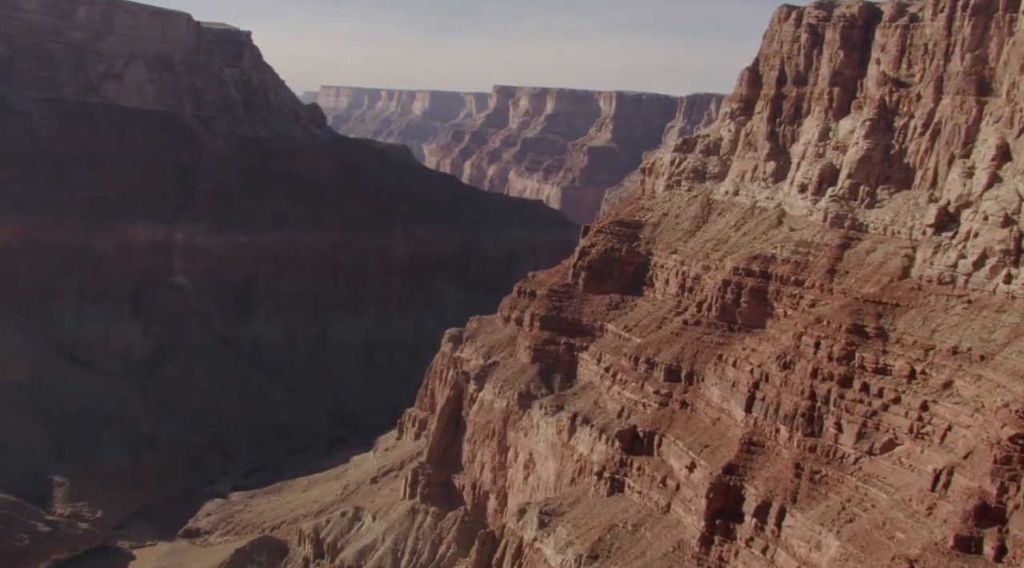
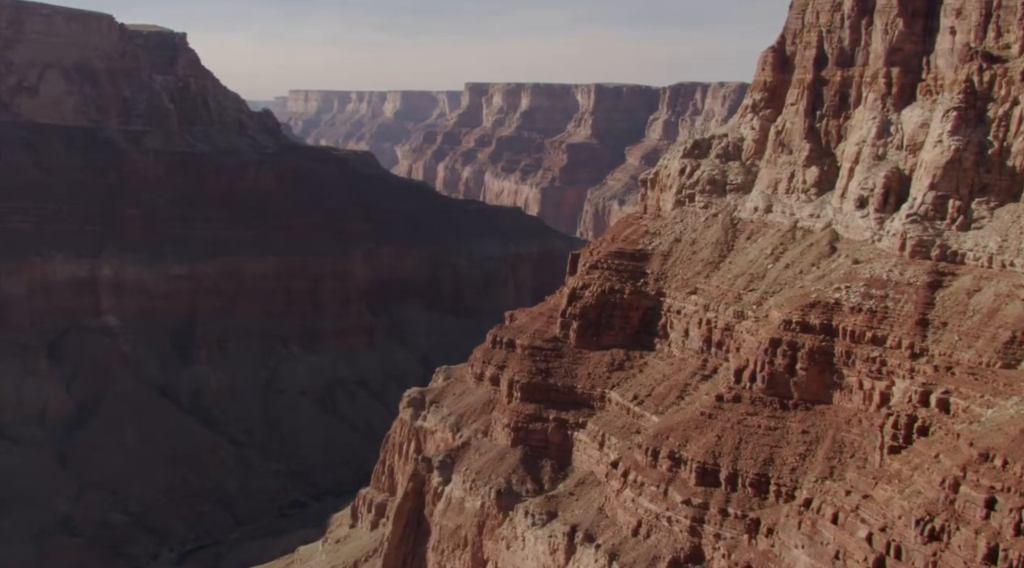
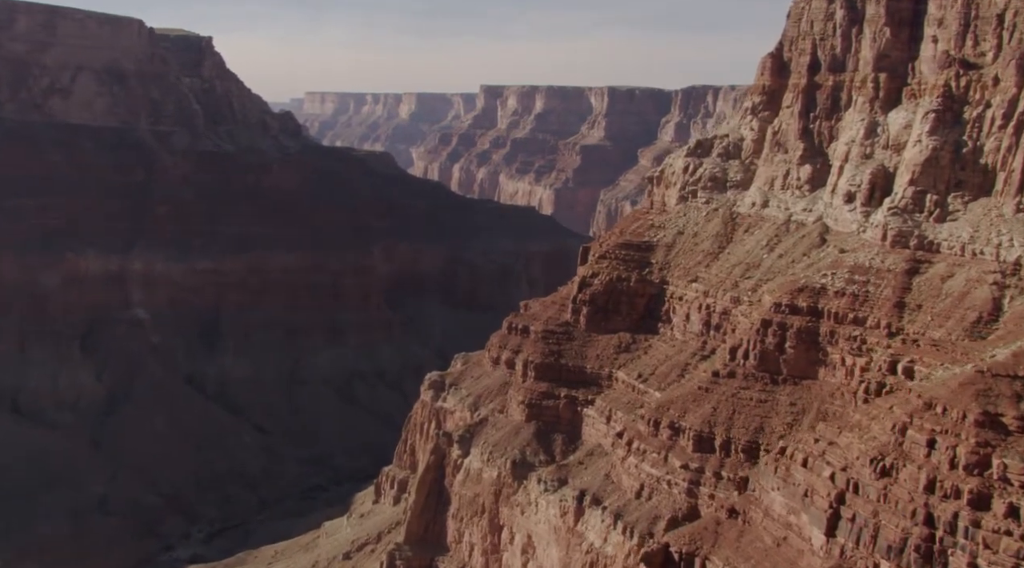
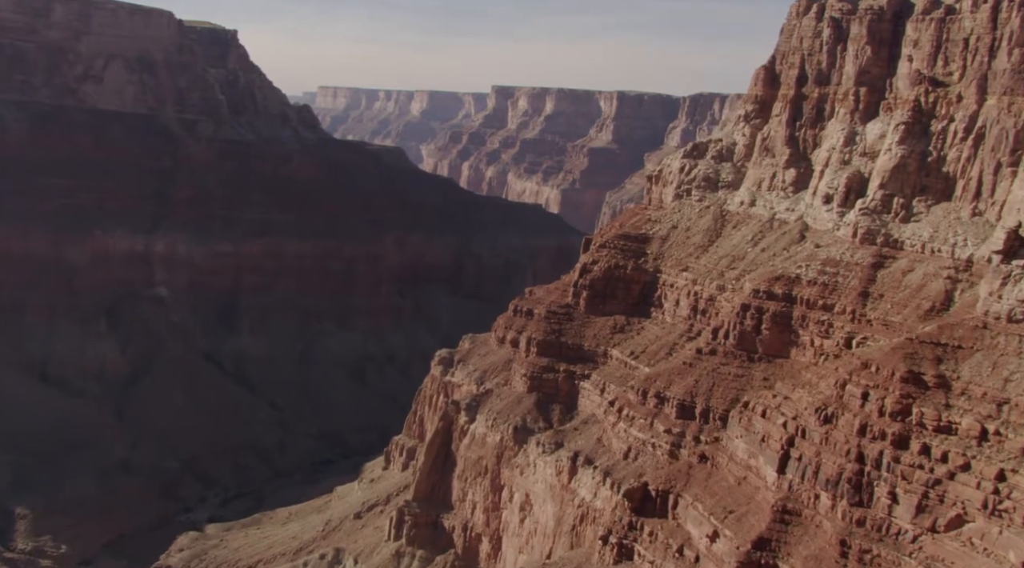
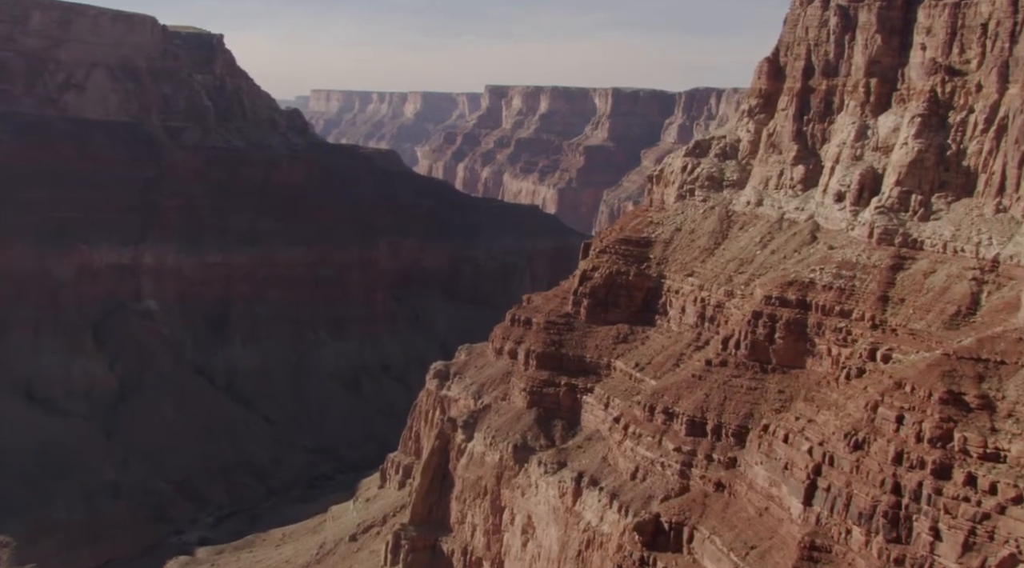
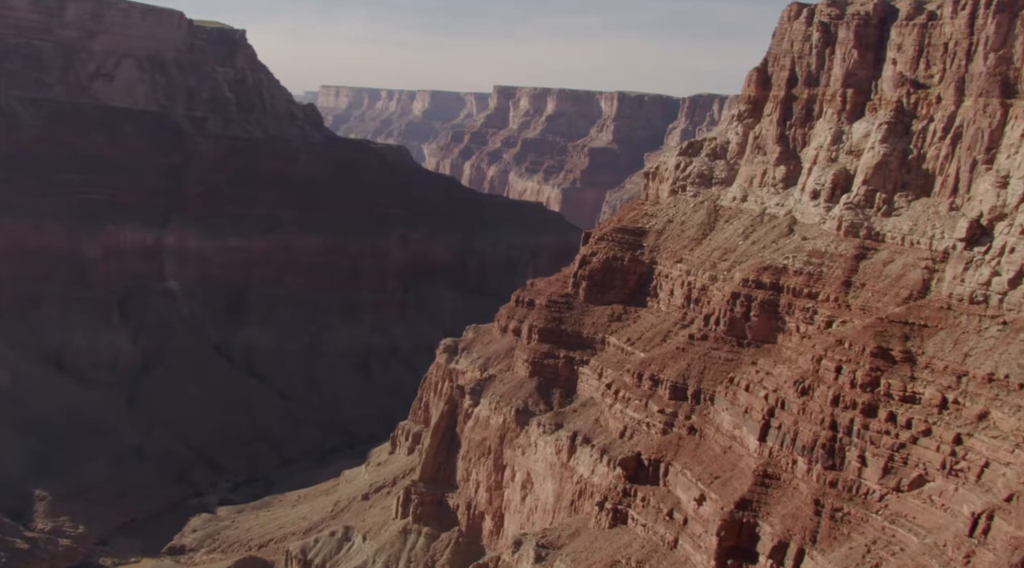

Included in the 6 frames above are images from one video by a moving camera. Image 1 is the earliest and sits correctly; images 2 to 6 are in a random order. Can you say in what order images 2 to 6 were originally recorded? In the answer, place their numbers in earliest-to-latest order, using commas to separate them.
6, 4, 5, 3, 2
